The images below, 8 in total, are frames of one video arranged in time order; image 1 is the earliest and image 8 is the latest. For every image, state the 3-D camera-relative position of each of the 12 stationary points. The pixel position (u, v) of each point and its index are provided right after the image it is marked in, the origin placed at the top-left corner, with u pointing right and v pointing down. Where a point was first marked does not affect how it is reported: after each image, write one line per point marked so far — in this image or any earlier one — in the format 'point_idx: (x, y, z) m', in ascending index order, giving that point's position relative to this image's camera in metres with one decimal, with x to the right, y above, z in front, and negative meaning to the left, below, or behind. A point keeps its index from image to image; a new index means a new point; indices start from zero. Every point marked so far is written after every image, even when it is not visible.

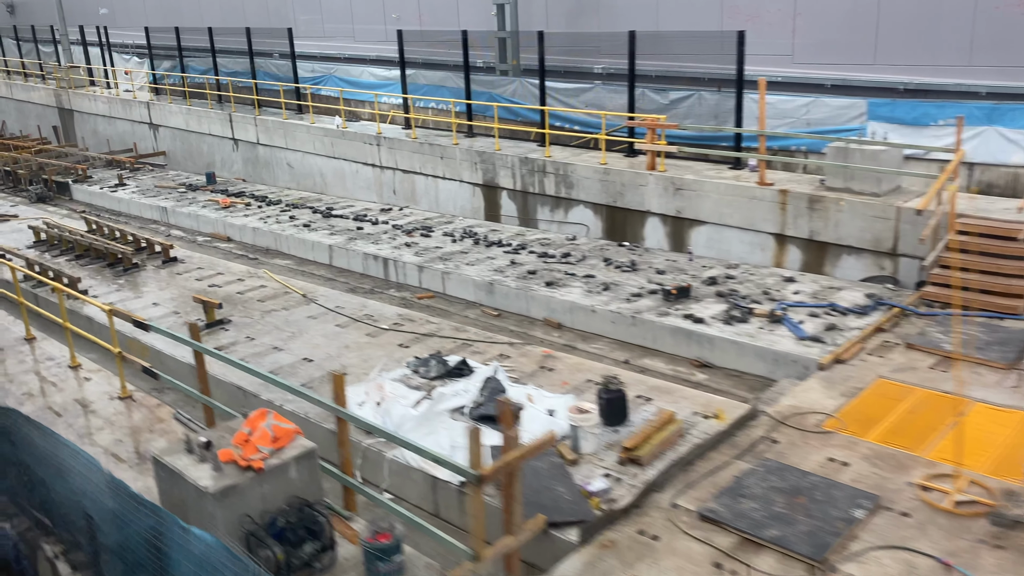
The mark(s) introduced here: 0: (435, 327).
0: (-1.4, -0.7, +10.1) m
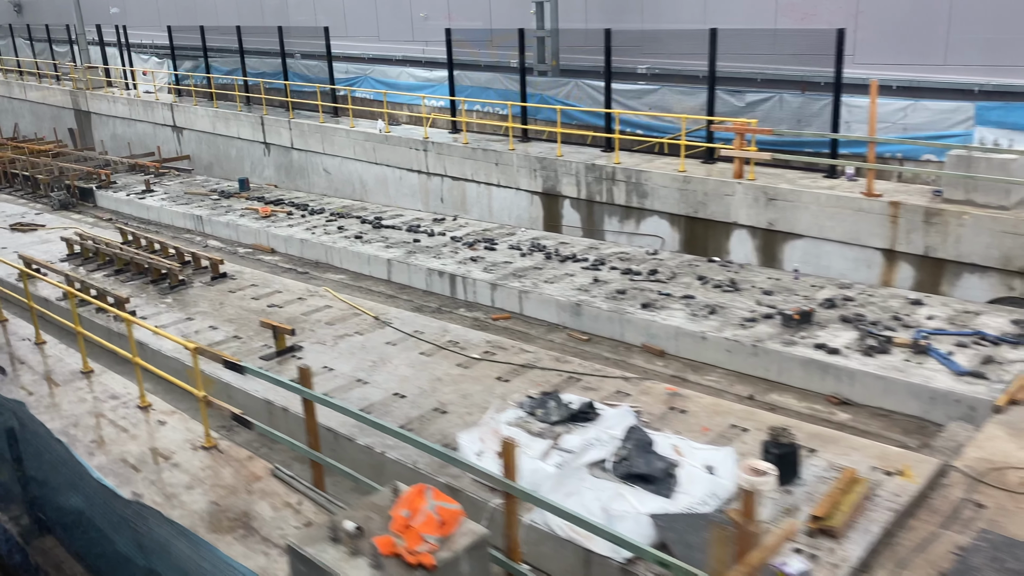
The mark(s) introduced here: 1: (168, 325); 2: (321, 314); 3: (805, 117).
0: (+0.3, -1.1, +9.1) m
1: (-6.6, -0.7, +10.8) m
2: (-3.7, -0.5, +10.9) m
3: (+7.2, +4.2, +13.8) m
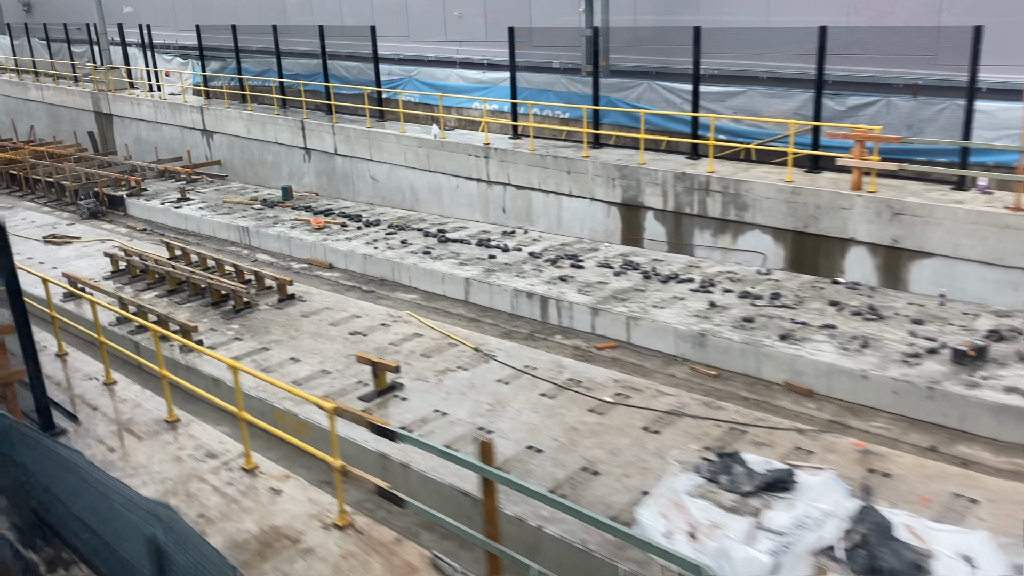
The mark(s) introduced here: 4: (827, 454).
0: (+2.3, -1.6, +8.0) m
1: (-4.6, -1.2, +9.7) m
2: (-1.7, -1.0, +9.8) m
3: (+9.2, +3.7, +12.7) m
4: (+3.8, -2.0, +6.8) m
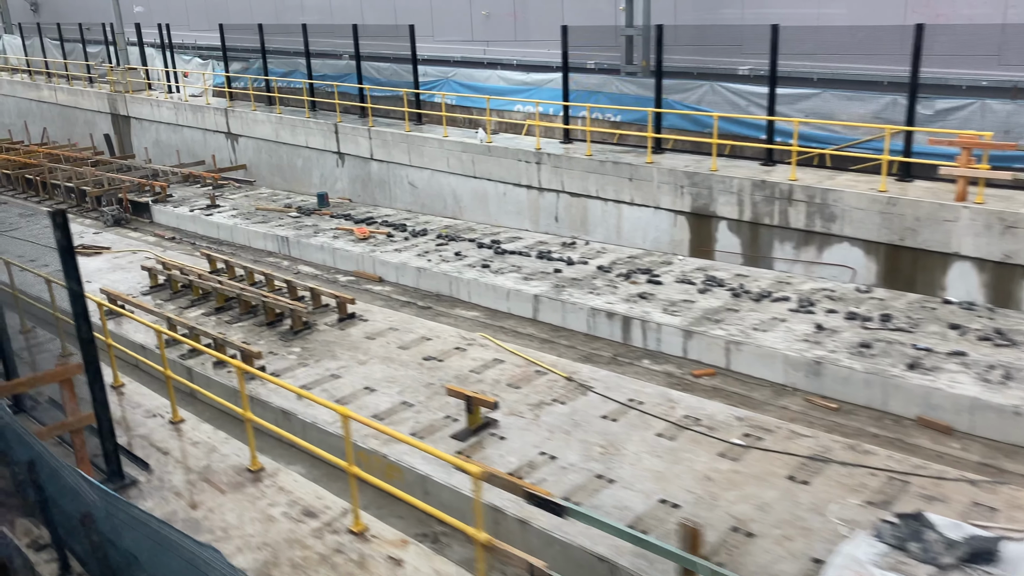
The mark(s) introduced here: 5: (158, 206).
0: (+3.8, -1.9, +7.1) m
1: (-3.1, -1.6, +8.9) m
2: (-0.2, -1.3, +9.0) m
3: (+10.6, +3.4, +11.8) m
4: (+5.3, -2.3, +5.9) m
5: (-12.3, +2.9, +19.6) m
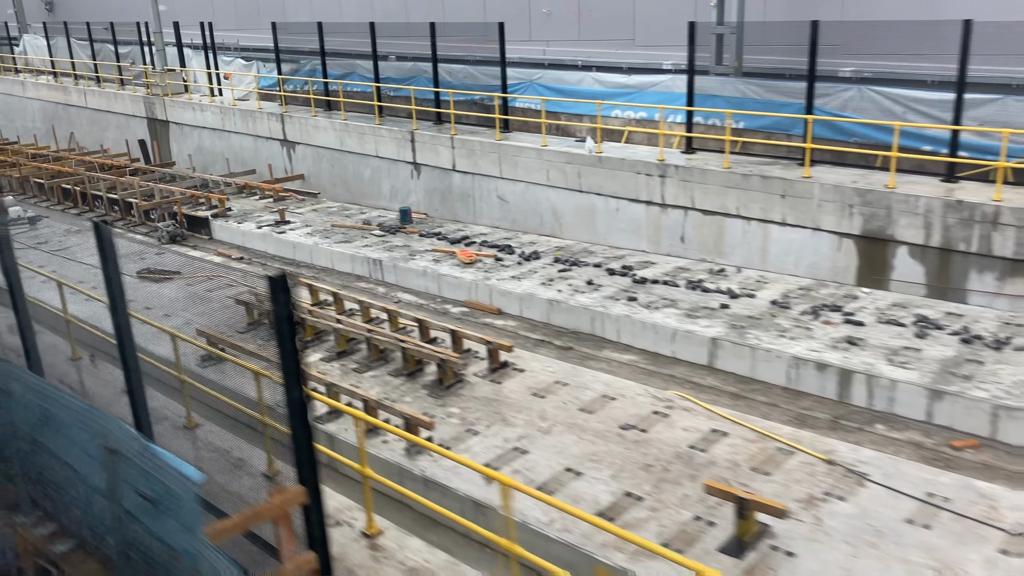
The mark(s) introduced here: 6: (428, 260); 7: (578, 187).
0: (+6.8, -2.6, +5.4) m
1: (-0.2, -2.3, +7.1) m
2: (+2.7, -2.1, +7.2) m
3: (+13.6, +2.7, +10.1) m
4: (+8.2, -3.1, +4.2) m
5: (-9.3, +2.1, +17.9) m
6: (-2.1, +0.7, +13.8) m
7: (+1.8, +2.7, +15.2) m
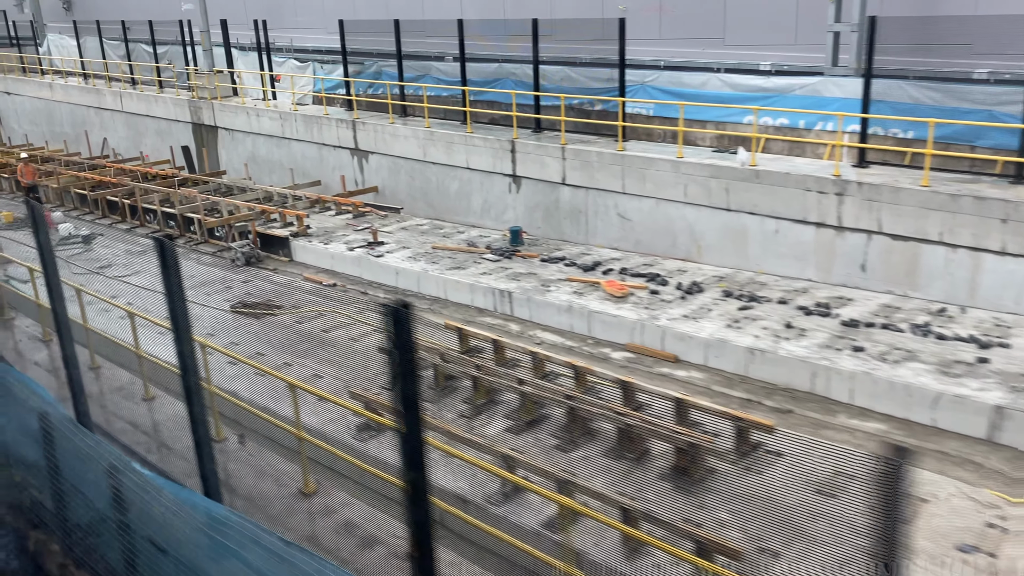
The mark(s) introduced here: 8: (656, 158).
0: (+10.0, -3.4, +3.5) m
1: (+3.1, -3.0, +5.3) m
2: (+6.0, -2.8, +5.4) m
3: (+16.9, +1.9, +8.2) m
4: (+11.5, -3.8, +2.3) m
5: (-6.1, +1.3, +16.1) m
6: (+1.2, -0.1, +11.9) m
7: (+5.1, +2.0, +13.4) m
8: (+3.6, +3.3, +14.2) m
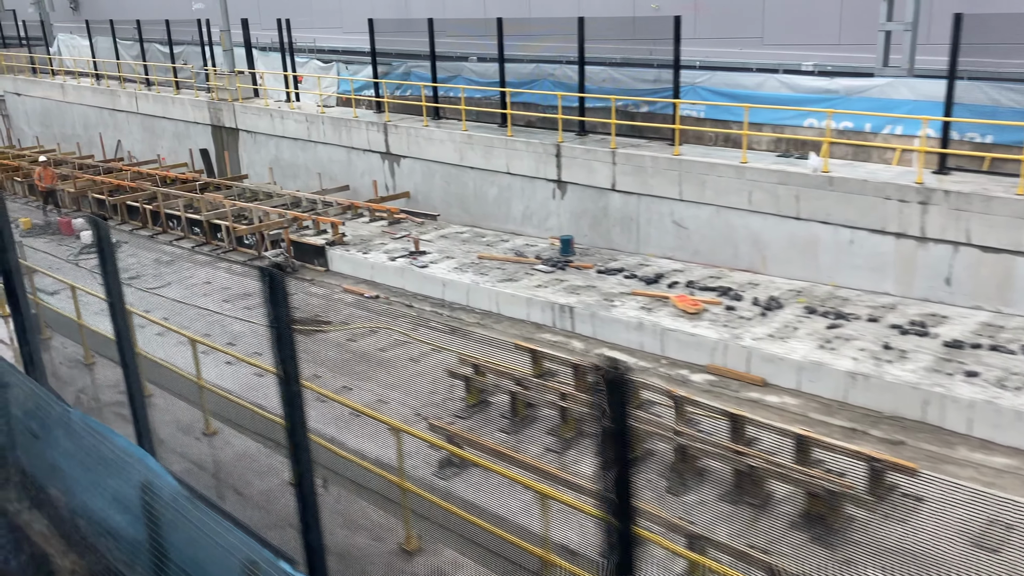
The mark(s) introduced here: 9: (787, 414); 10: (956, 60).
0: (+11.3, -3.7, +2.8) m
1: (+4.3, -3.3, +4.6) m
2: (+7.2, -3.1, +4.6) m
3: (+18.1, +1.6, +7.5) m
4: (+12.7, -4.1, +1.6) m
5: (-4.8, +1.0, +15.4) m
6: (+2.4, -0.4, +11.2) m
7: (+6.3, +1.7, +12.6) m
8: (+4.9, +3.0, +13.5) m
9: (+4.3, -2.0, +8.9) m
10: (+9.0, +4.7, +11.5) m
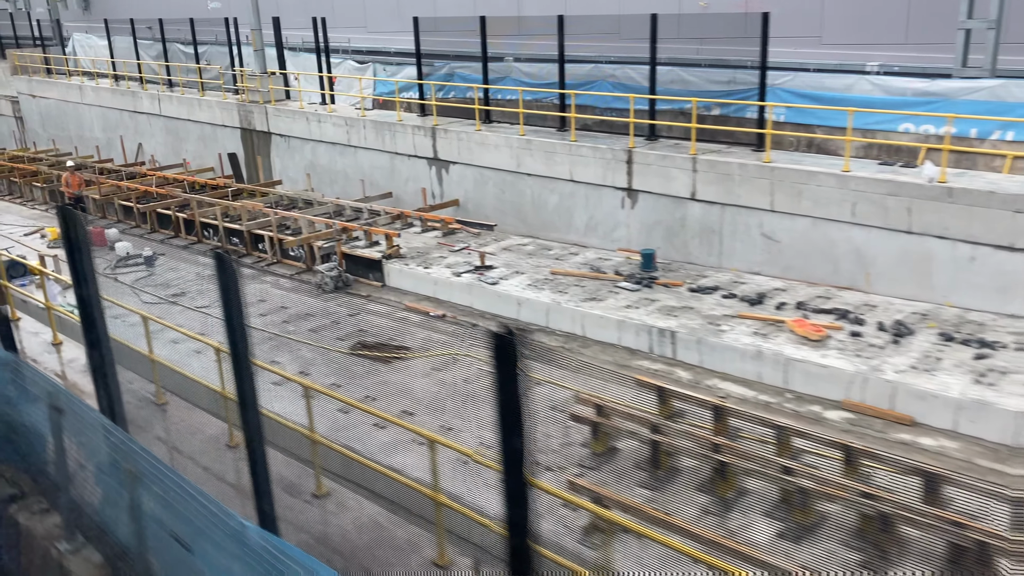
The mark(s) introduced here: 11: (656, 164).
0: (+13.0, -4.1, +1.8) m
1: (+6.1, -3.8, +3.5) m
2: (+9.0, -3.5, +3.6) m
3: (+19.9, +1.2, +6.4) m
4: (+14.5, -4.5, +0.6) m
5: (-3.0, +0.6, +14.4) m
6: (+4.2, -0.8, +10.2) m
7: (+8.1, +1.2, +11.6) m
8: (+6.6, +2.6, +12.5) m
9: (+6.1, -2.4, +7.9) m
10: (+10.8, +4.3, +10.5) m
11: (+3.7, +3.1, +14.2) m
